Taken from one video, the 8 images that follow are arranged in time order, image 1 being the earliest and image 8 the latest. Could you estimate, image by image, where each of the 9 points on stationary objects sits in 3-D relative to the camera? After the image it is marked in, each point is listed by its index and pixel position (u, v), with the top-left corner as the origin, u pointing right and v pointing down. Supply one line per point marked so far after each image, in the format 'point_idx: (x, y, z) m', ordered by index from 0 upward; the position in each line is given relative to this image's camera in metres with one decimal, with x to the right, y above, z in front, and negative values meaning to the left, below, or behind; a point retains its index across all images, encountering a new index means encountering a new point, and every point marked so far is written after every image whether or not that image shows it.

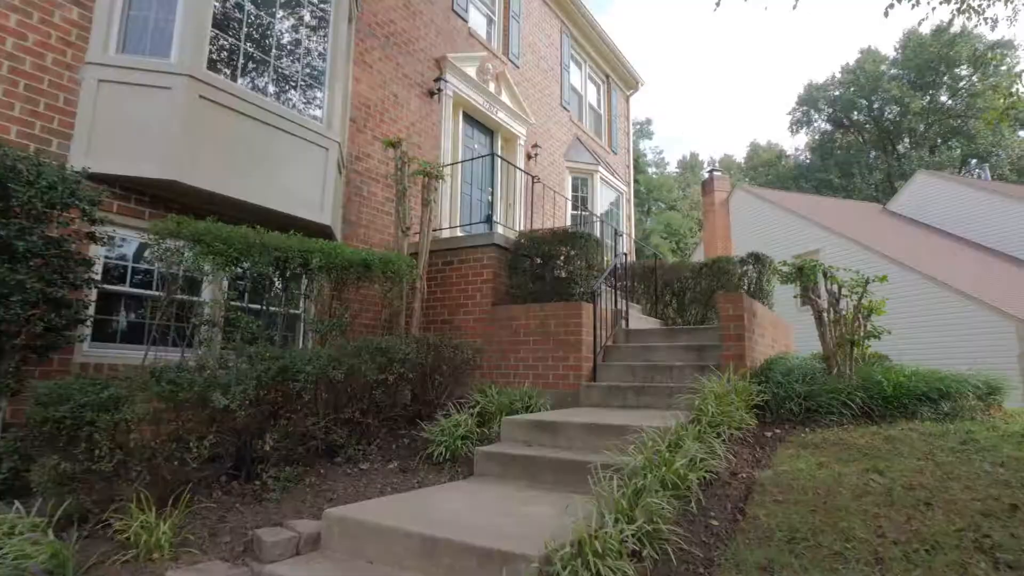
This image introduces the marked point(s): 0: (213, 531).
0: (-1.6, -1.3, +3.0) m
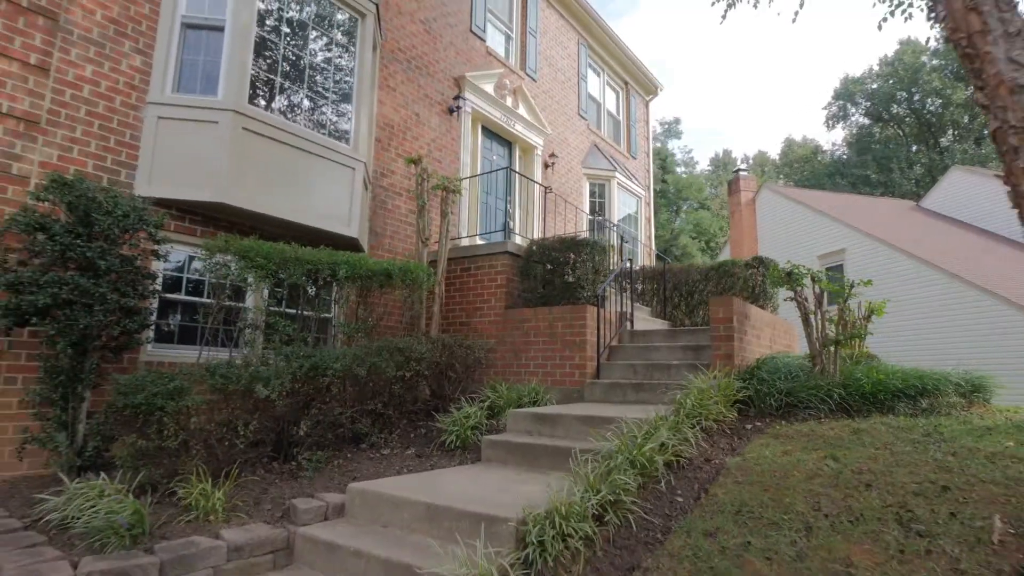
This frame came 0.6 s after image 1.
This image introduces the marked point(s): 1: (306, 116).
0: (-1.6, -1.3, +3.6) m
1: (-2.1, +2.0, +6.0) m
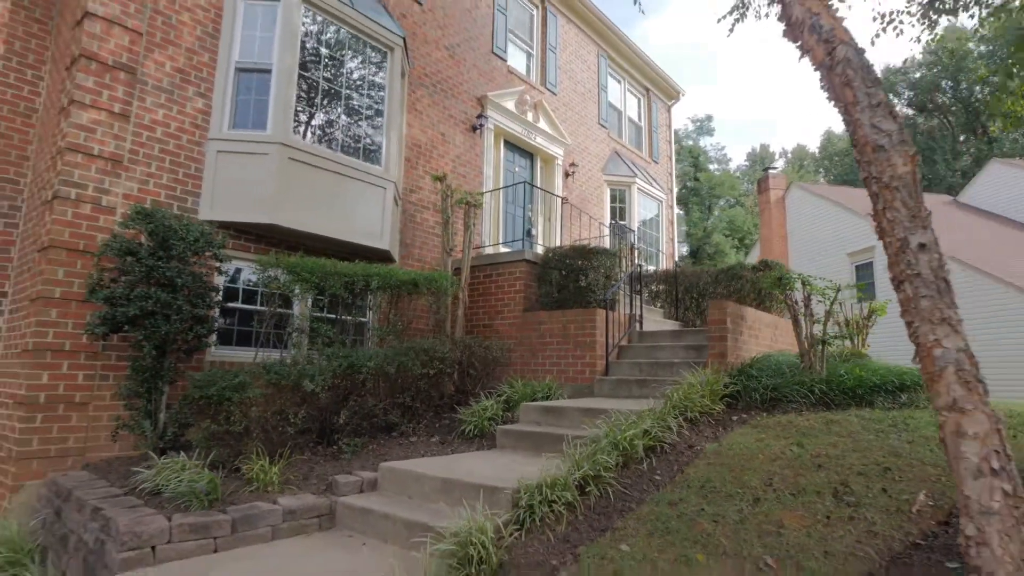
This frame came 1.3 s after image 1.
0: (-1.6, -1.4, +4.3) m
1: (-2.0, +1.9, +6.7) m
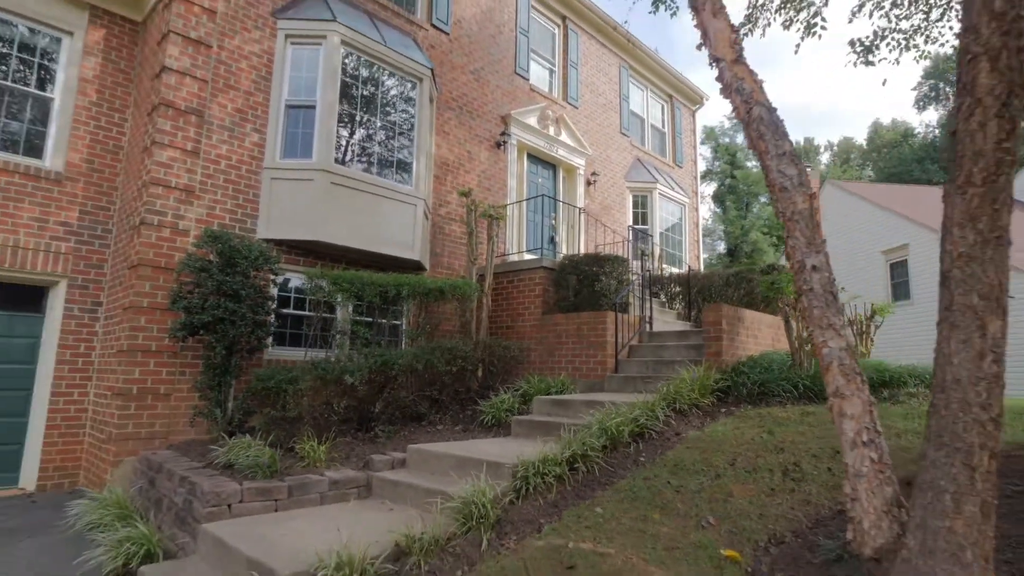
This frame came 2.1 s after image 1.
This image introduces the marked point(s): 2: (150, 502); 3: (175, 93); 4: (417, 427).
0: (-1.5, -1.5, +5.1) m
1: (-1.8, +1.8, +7.5) m
2: (-3.0, -1.8, +4.7) m
3: (-3.6, +2.1, +6.0) m
4: (-1.0, -1.5, +6.0) m
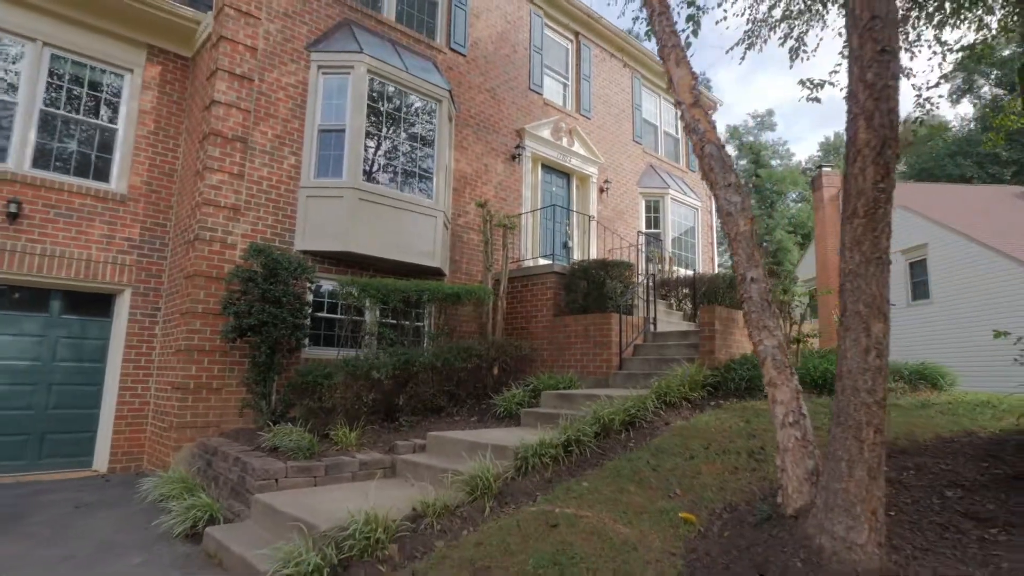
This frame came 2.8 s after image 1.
0: (-1.4, -1.6, +5.9) m
1: (-1.6, +1.8, +8.3) m
2: (-2.9, -1.8, +5.5) m
3: (-3.5, +2.0, +6.8) m
4: (-0.9, -1.5, +6.7) m
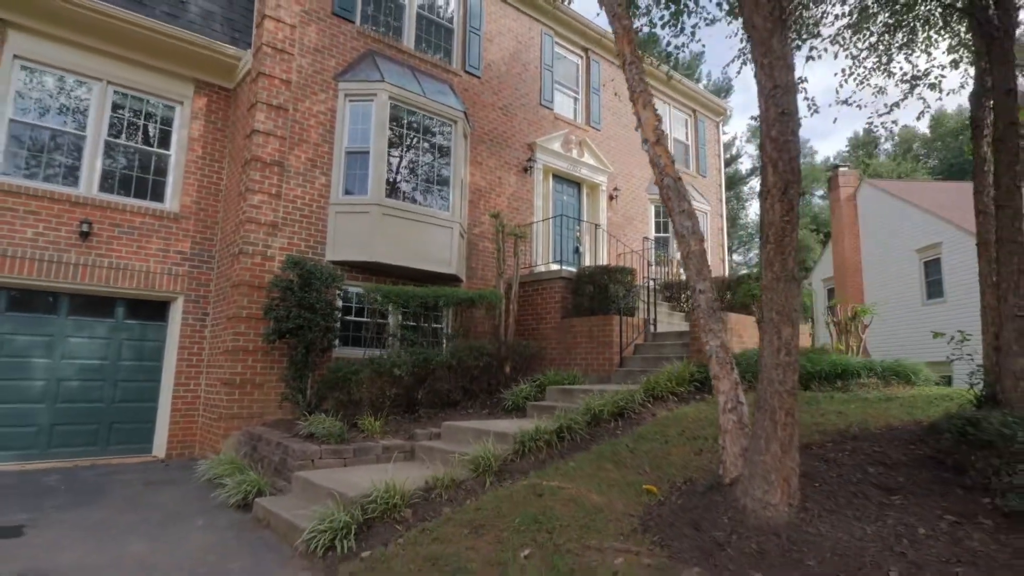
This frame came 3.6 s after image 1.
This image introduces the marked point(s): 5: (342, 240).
0: (-1.4, -1.7, +6.7) m
1: (-1.5, +1.7, +9.1) m
2: (-2.9, -1.9, +6.4) m
3: (-3.4, +1.9, +7.8) m
4: (-0.8, -1.6, +7.5) m
5: (-2.5, +0.7, +8.3) m
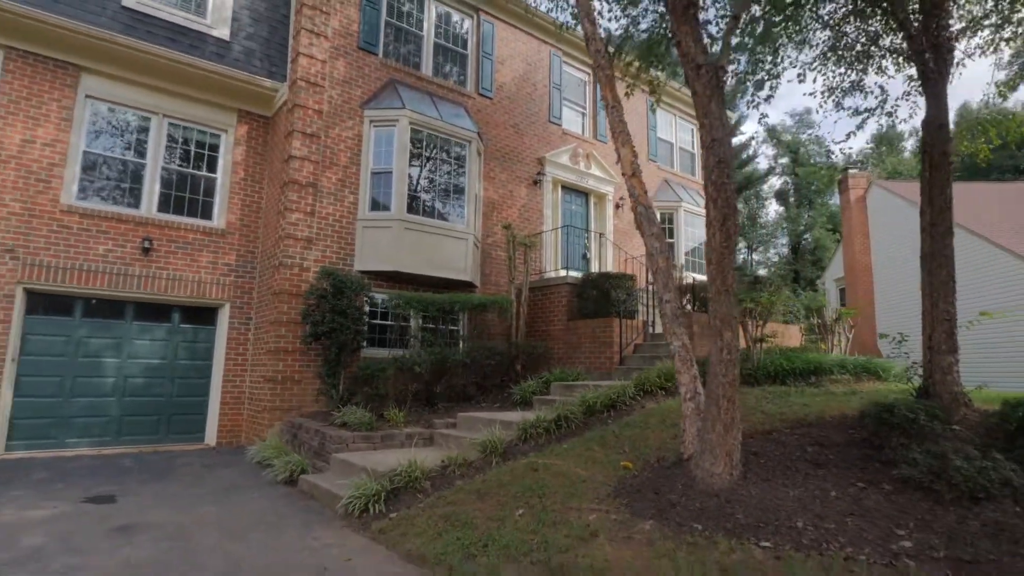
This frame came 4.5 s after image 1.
0: (-1.3, -1.8, +7.6) m
1: (-1.3, +1.6, +10.0) m
2: (-2.8, -2.1, +7.4) m
3: (-3.3, +1.8, +8.8) m
4: (-0.7, -1.7, +8.4) m
5: (-2.3, +0.6, +9.2) m
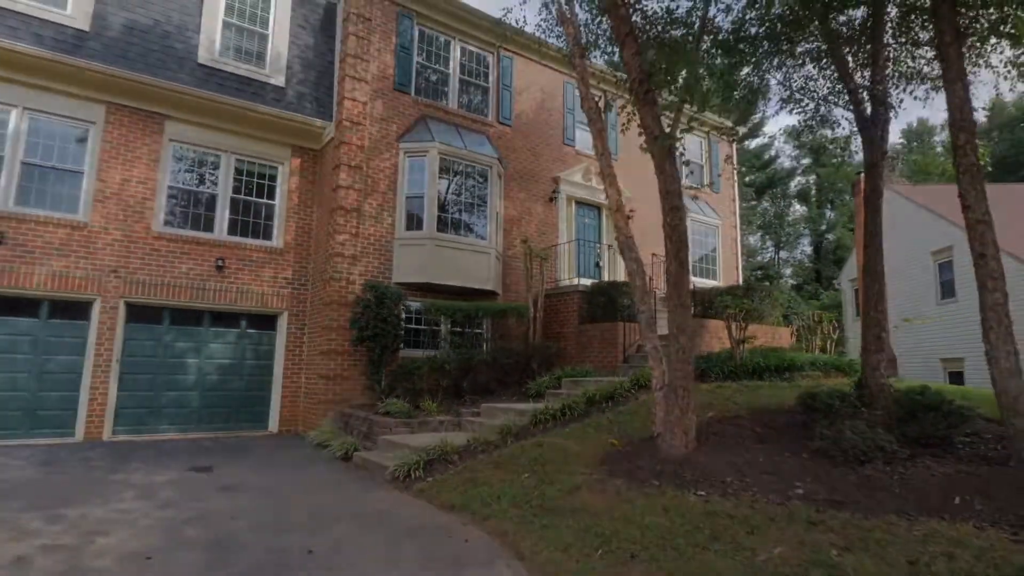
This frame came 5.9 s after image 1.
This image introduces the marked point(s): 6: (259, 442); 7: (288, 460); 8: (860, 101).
0: (-1.0, -1.9, +9.0) m
1: (-1.0, +1.4, +11.4) m
2: (-2.6, -2.2, +8.9) m
3: (-3.0, +1.6, +10.3) m
4: (-0.4, -1.9, +9.8) m
5: (-2.0, +0.4, +10.7) m
6: (-4.1, -2.5, +9.3) m
7: (-3.1, -2.4, +7.9) m
8: (+4.3, +2.3, +7.0) m
